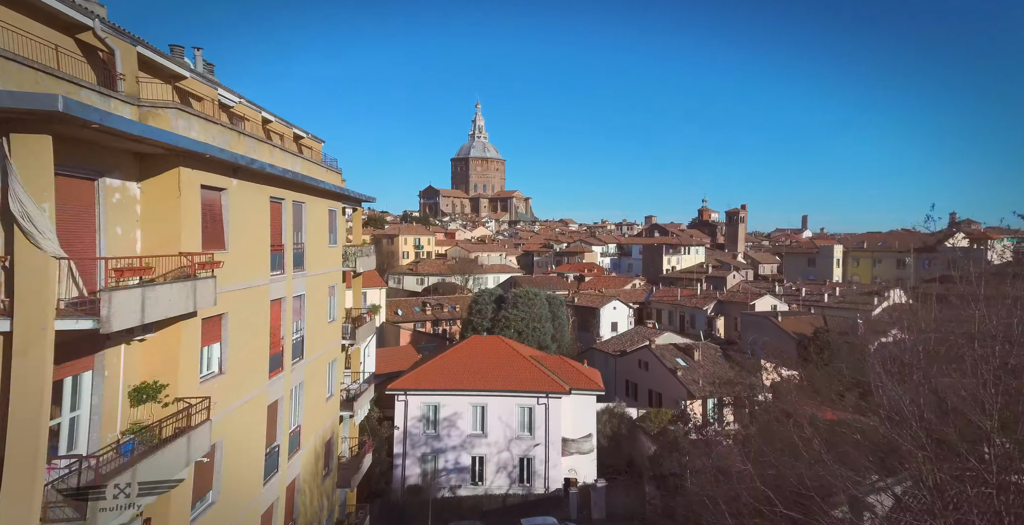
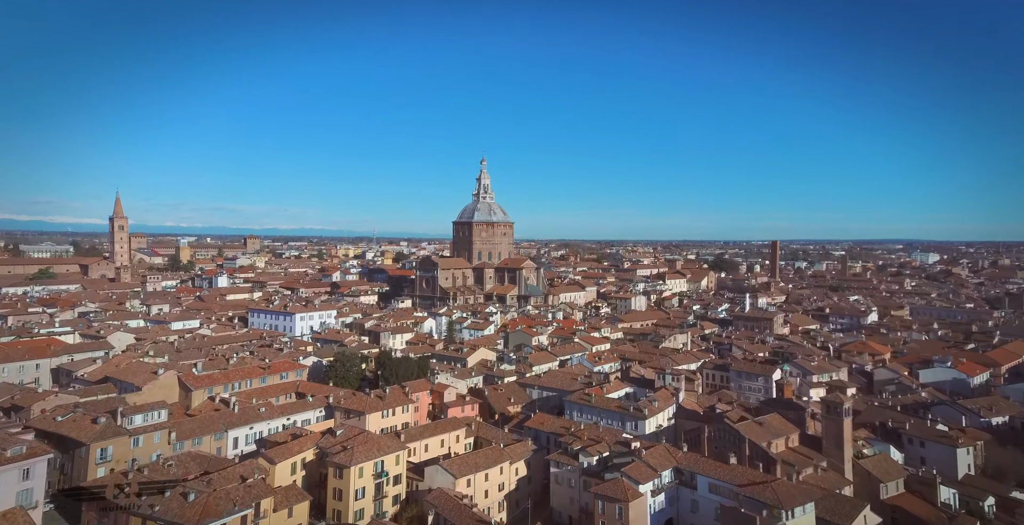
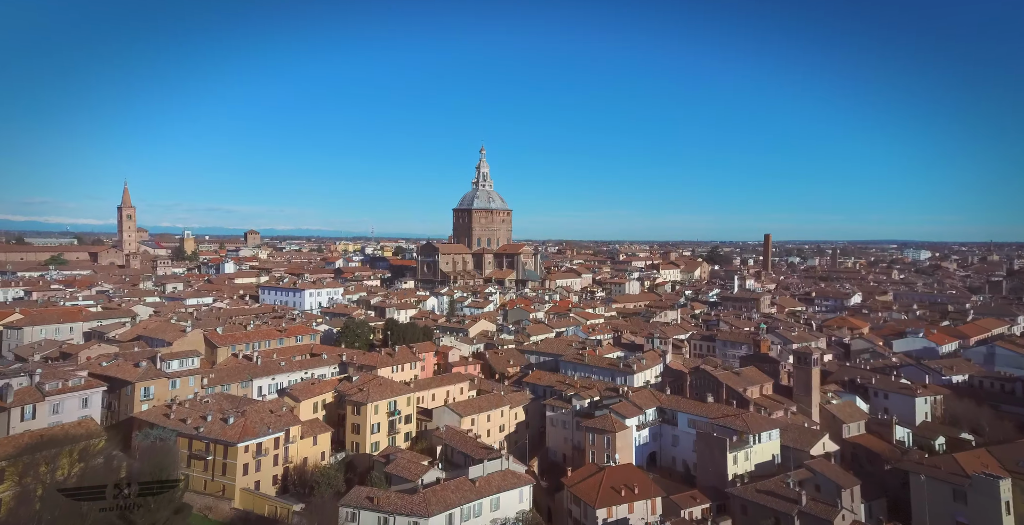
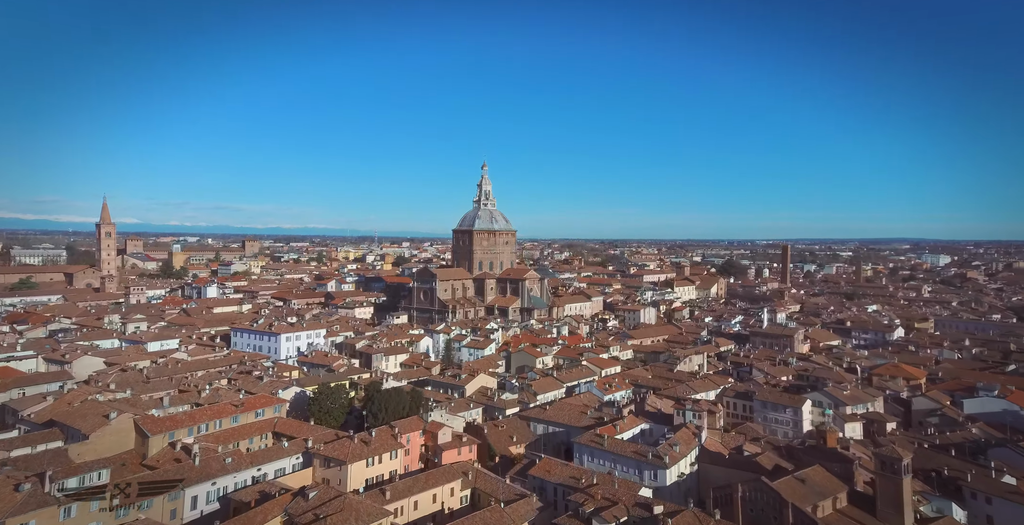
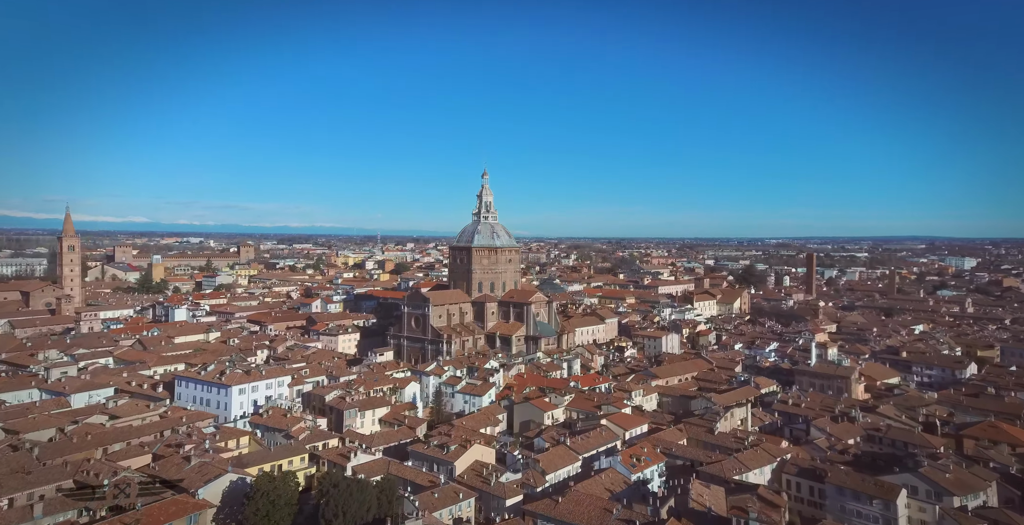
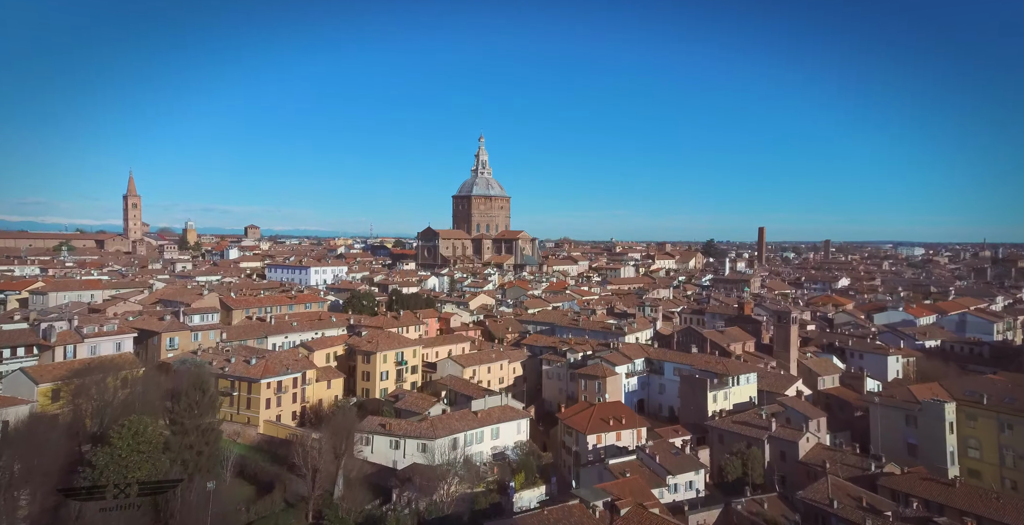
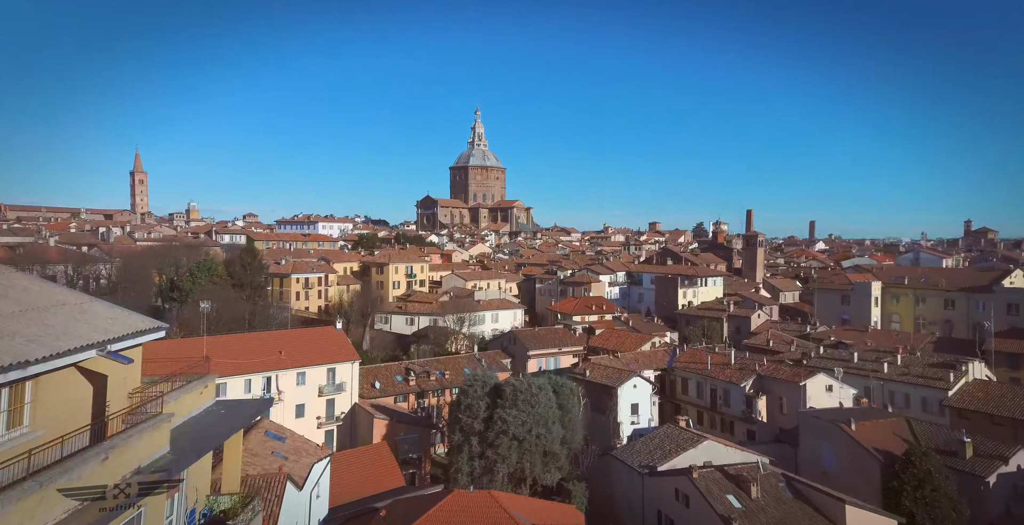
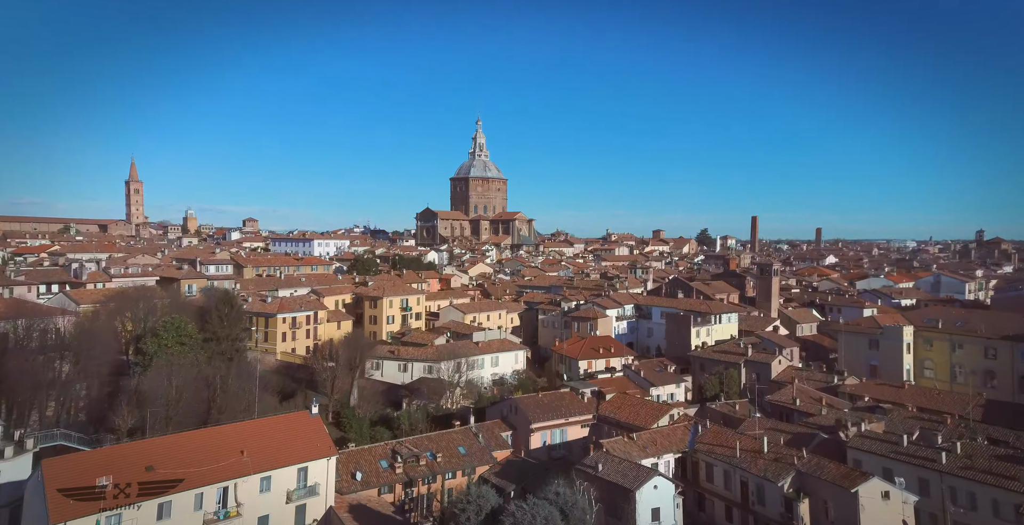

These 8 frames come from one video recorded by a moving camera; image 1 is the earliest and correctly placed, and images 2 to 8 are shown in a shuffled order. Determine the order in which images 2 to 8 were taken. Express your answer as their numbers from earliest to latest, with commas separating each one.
7, 8, 6, 3, 2, 4, 5
